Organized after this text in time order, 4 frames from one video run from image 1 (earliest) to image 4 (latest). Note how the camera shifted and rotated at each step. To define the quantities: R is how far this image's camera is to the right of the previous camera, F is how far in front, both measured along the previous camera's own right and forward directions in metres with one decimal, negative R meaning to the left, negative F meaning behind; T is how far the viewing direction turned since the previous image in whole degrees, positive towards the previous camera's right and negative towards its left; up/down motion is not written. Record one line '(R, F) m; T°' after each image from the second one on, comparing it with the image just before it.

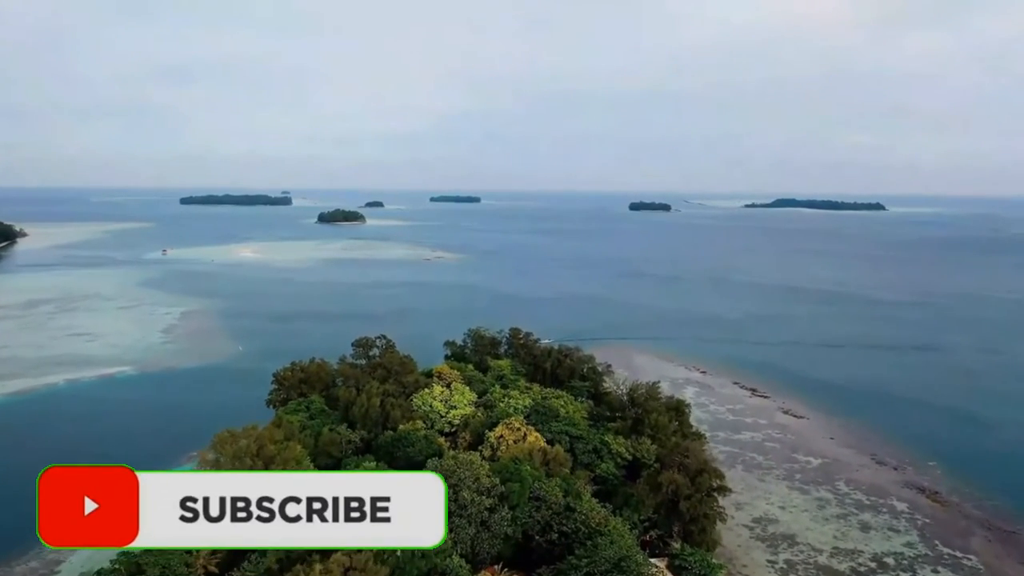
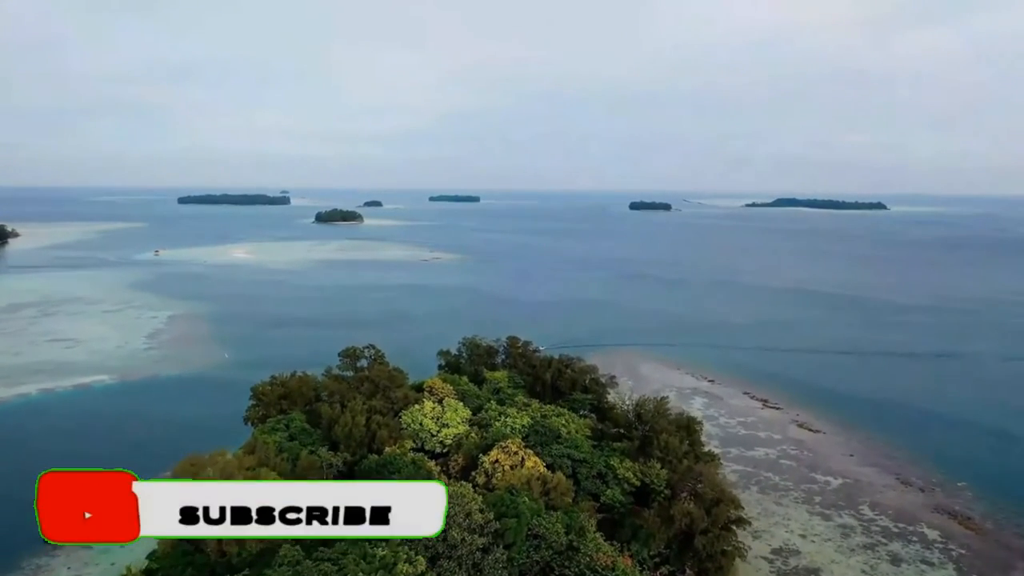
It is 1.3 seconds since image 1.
(+0.1, +1.1) m; 0°
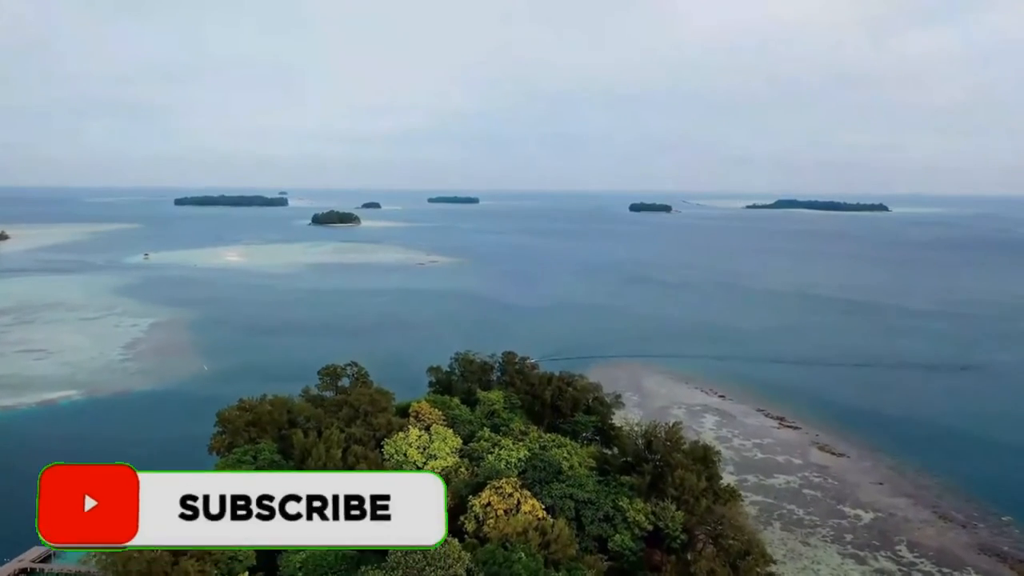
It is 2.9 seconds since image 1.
(+0.1, +1.4) m; 0°
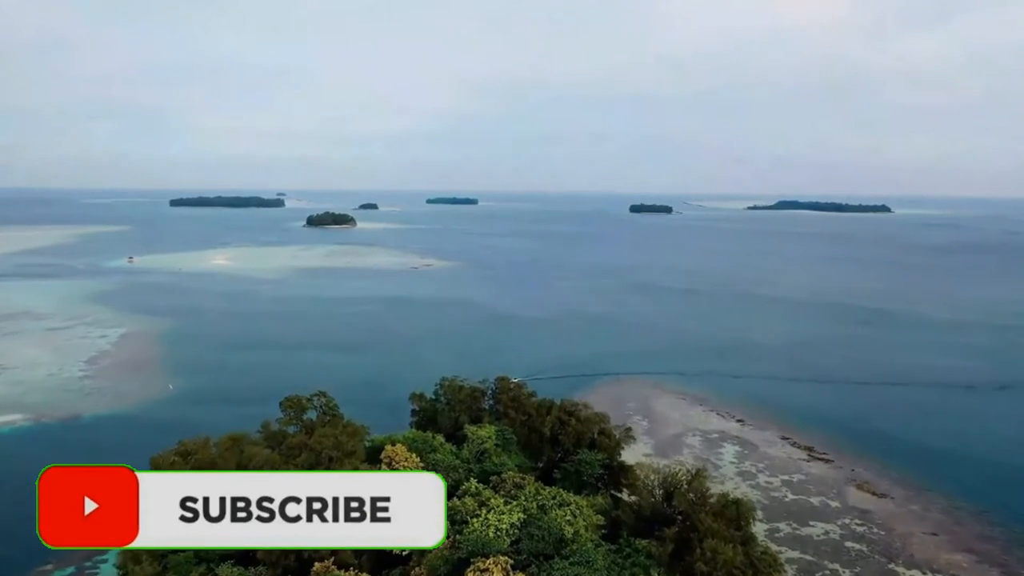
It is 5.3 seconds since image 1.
(+0.1, +2.1) m; 0°
